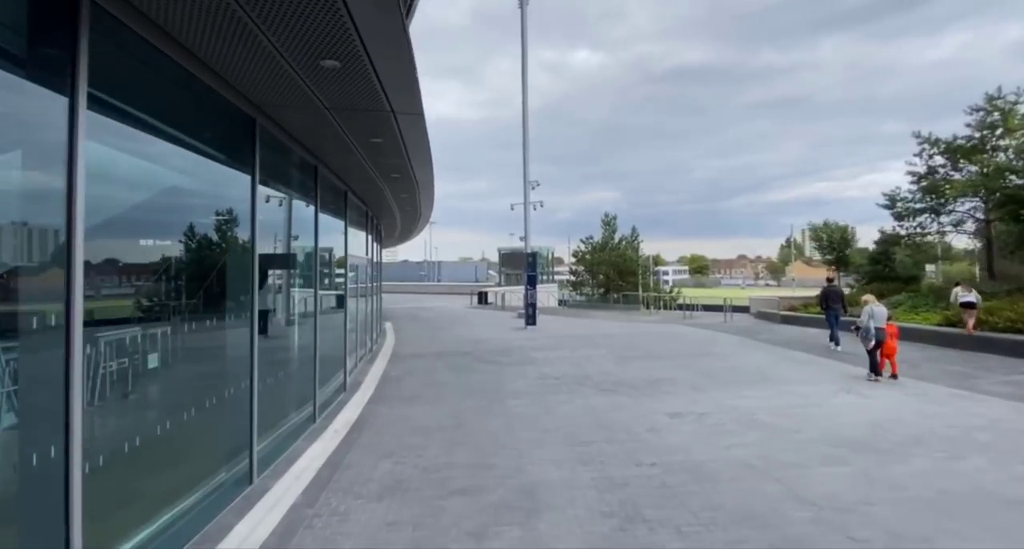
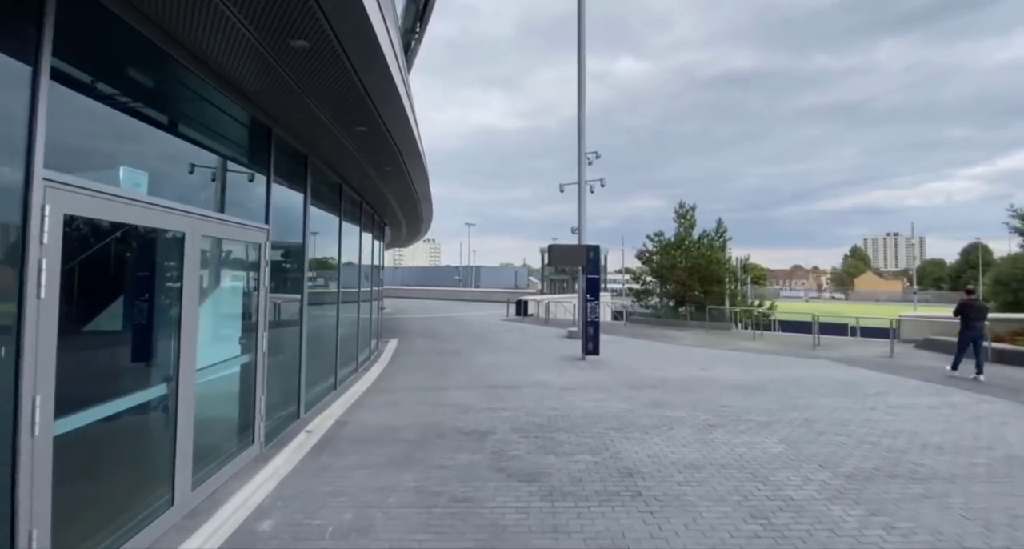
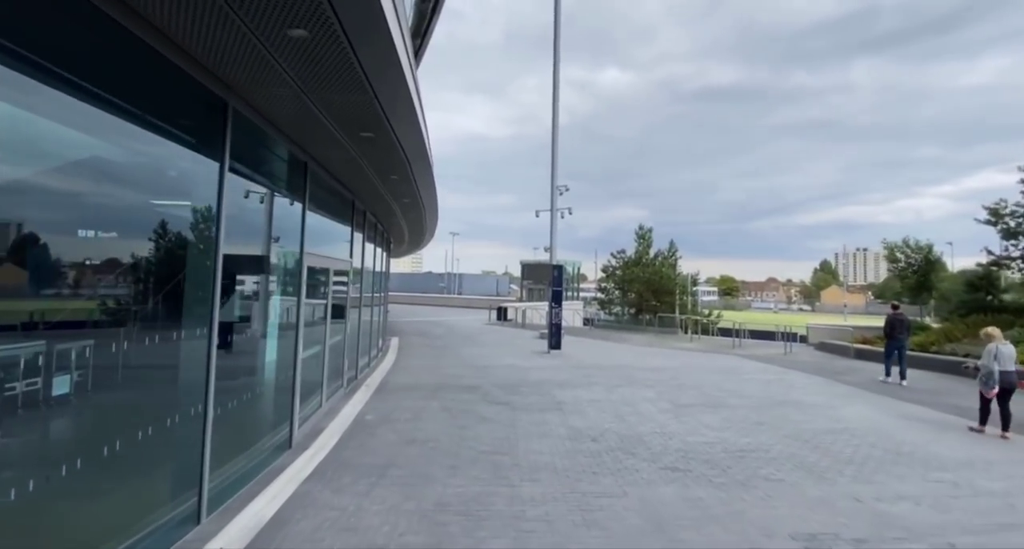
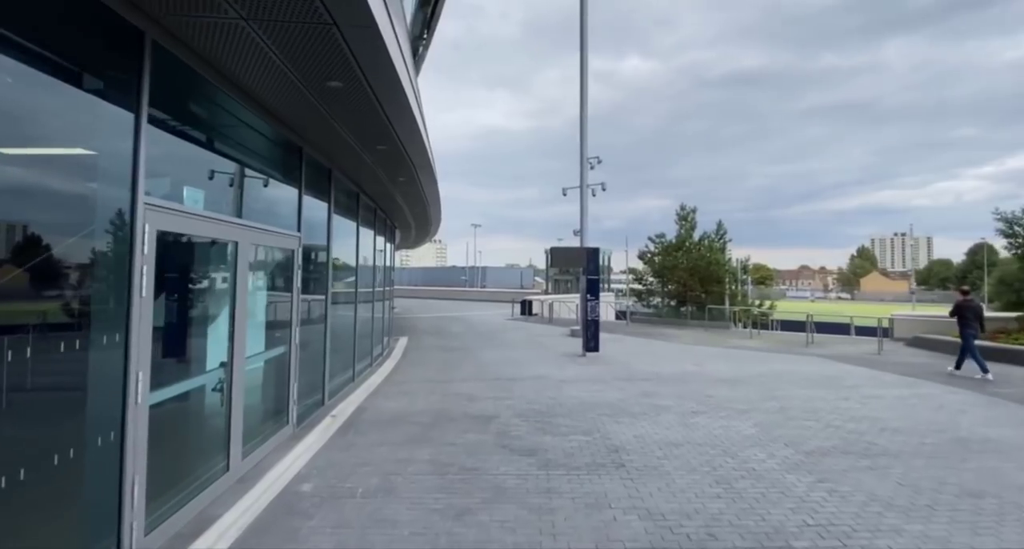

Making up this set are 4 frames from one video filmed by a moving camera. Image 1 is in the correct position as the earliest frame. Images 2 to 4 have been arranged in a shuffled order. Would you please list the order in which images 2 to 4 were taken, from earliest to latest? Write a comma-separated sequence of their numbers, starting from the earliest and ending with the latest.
3, 4, 2
